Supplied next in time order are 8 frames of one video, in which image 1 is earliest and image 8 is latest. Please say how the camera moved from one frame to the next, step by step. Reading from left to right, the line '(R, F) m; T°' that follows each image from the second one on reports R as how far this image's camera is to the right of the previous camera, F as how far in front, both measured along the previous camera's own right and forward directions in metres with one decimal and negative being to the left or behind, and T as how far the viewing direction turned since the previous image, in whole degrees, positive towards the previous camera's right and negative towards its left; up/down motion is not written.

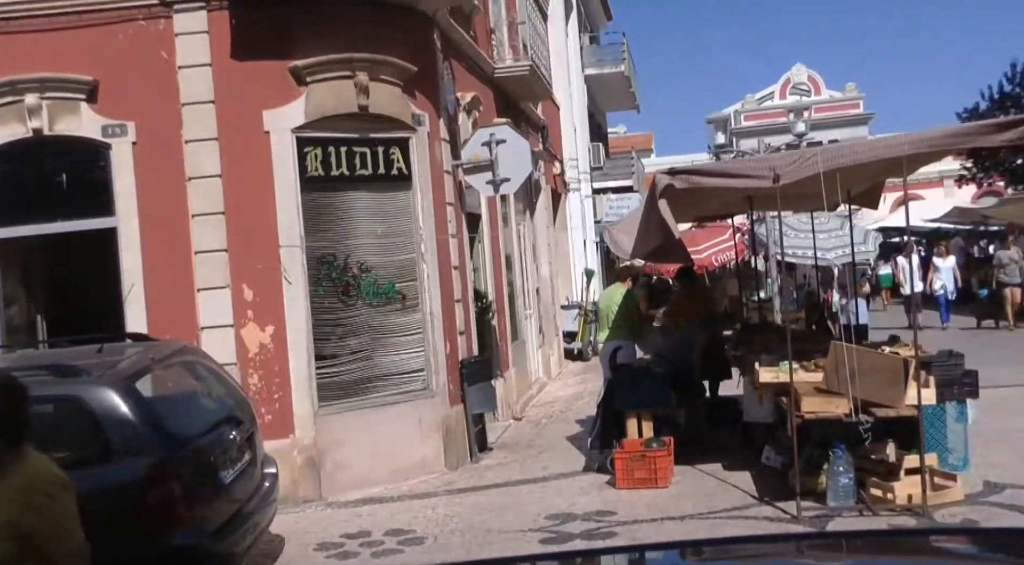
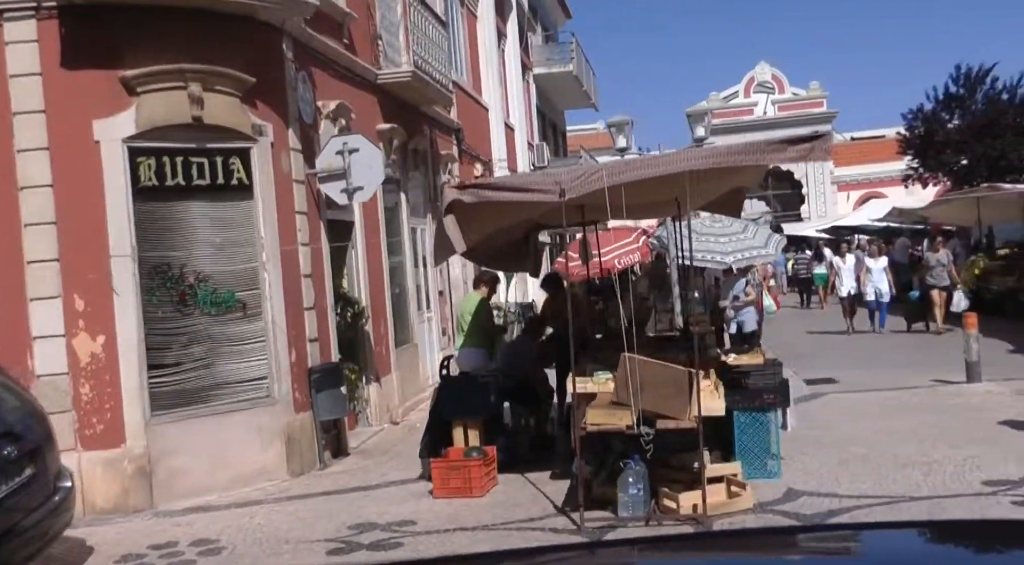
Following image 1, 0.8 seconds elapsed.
(+1.5, 0.0) m; 0°
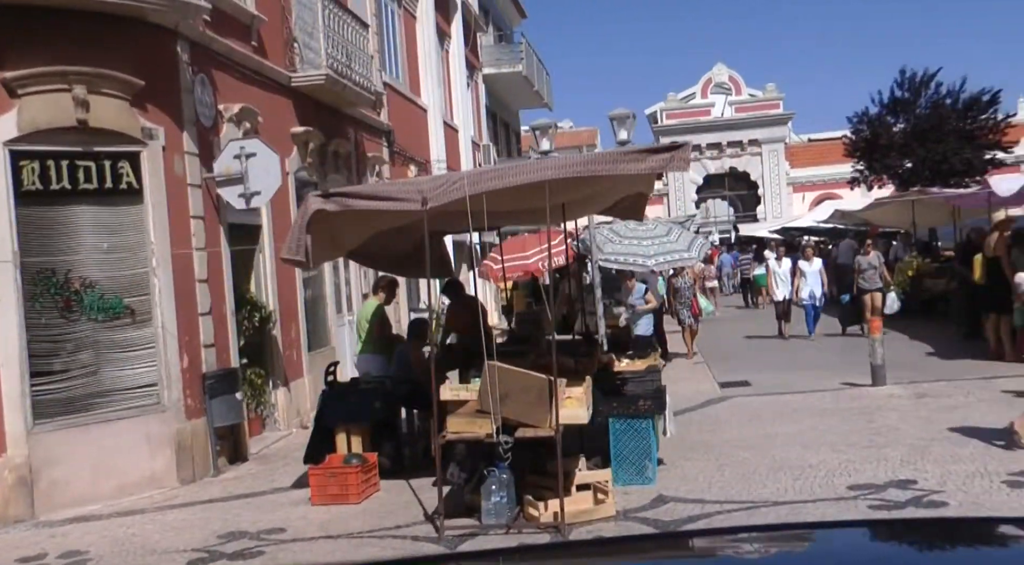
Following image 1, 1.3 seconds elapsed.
(+0.8, 0.0) m; +1°
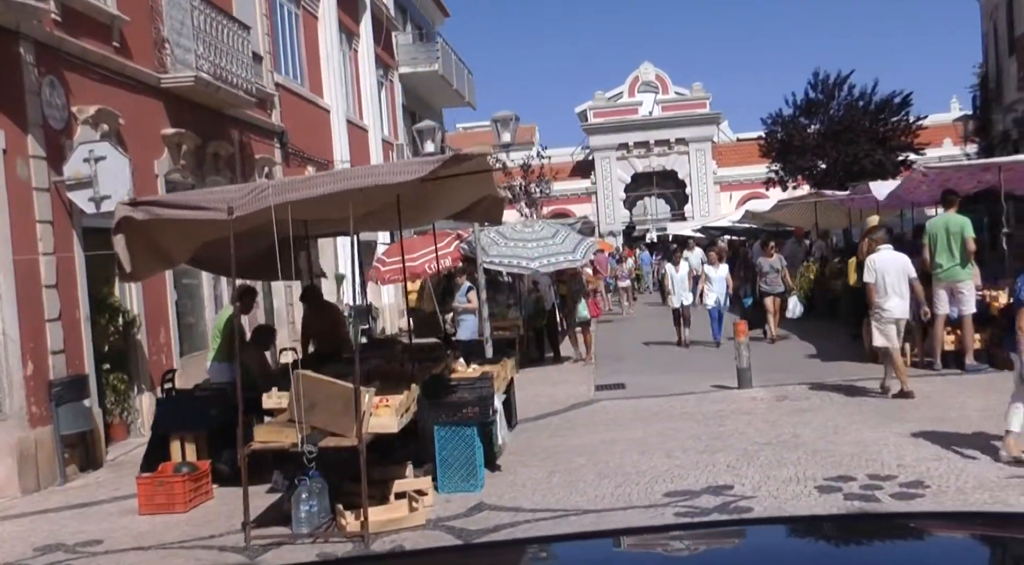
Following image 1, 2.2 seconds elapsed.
(+1.0, 0.0) m; +2°
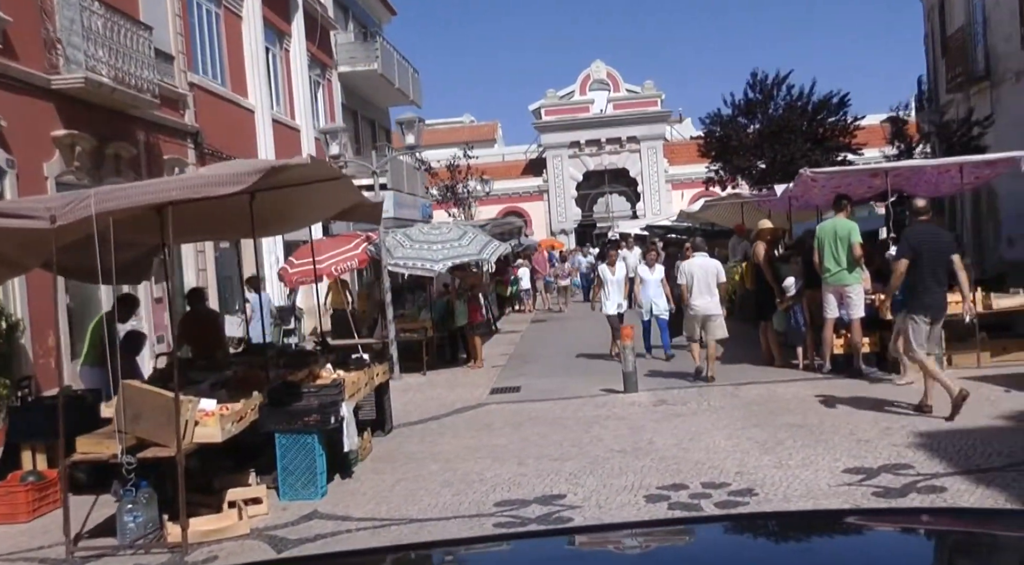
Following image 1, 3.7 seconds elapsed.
(+1.0, 0.0) m; +1°
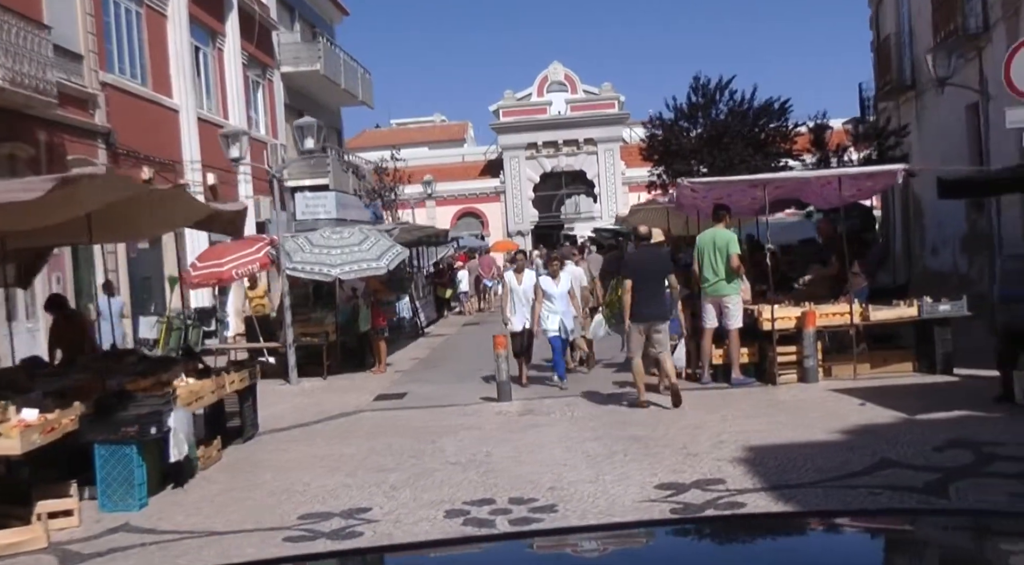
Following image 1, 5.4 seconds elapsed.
(+1.3, 0.0) m; +1°
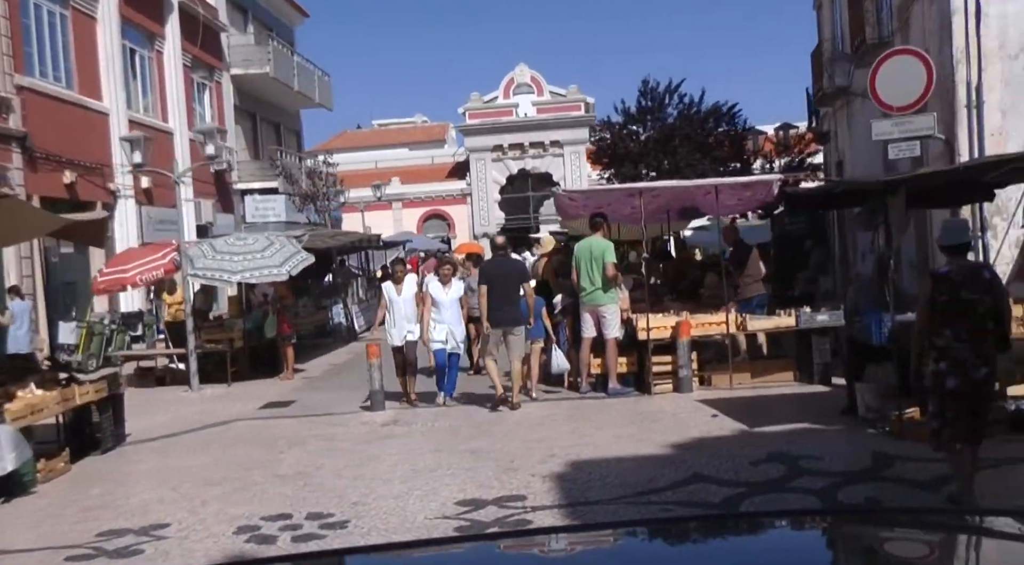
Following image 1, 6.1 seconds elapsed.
(+1.4, 0.0) m; 0°
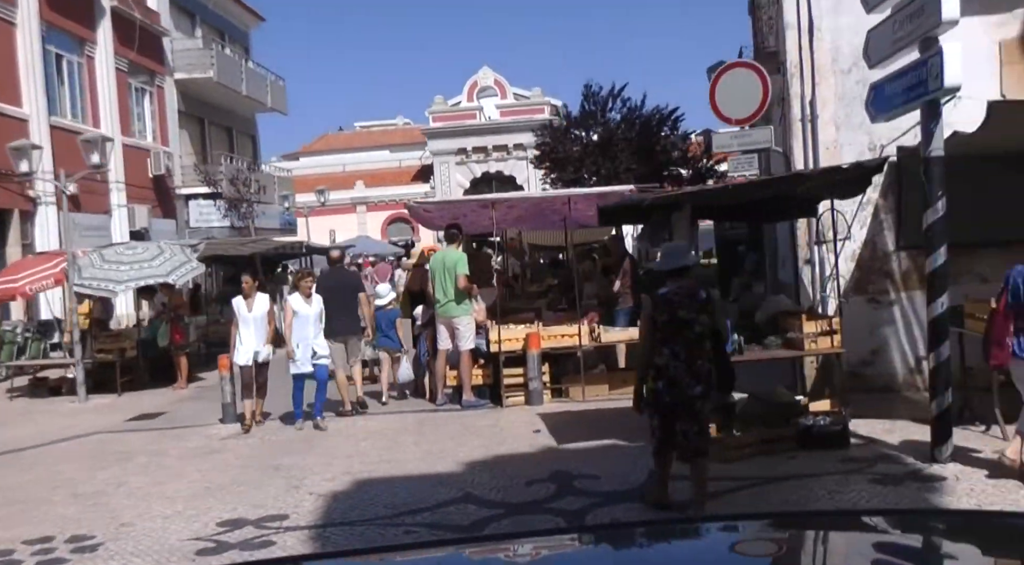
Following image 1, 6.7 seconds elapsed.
(+1.8, 0.0) m; -1°
